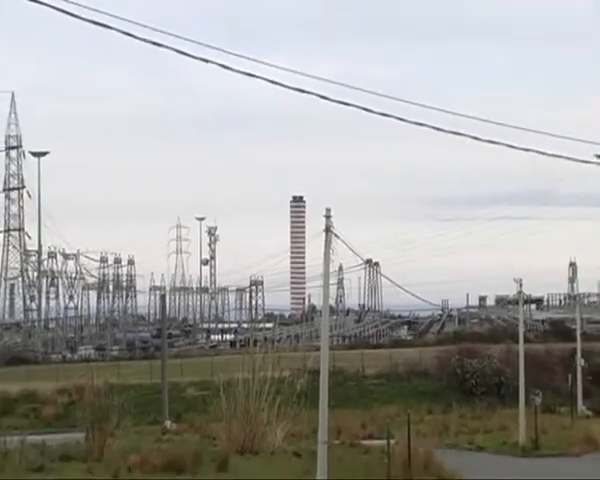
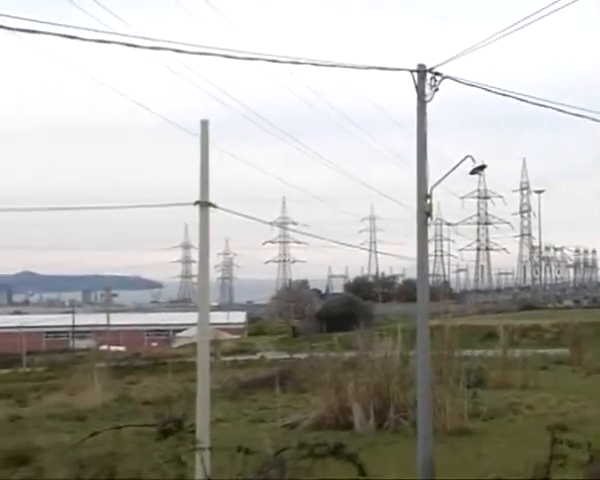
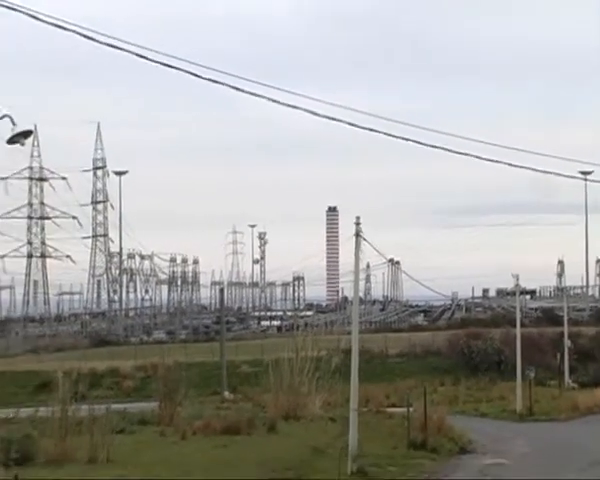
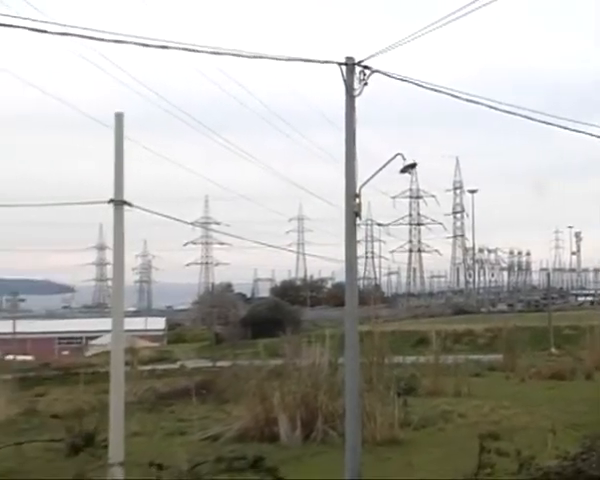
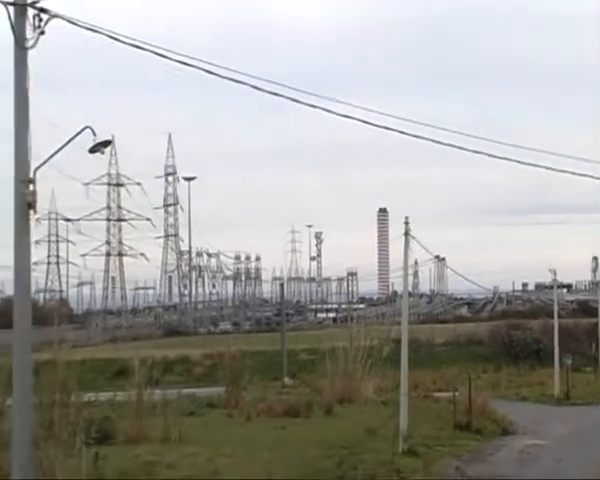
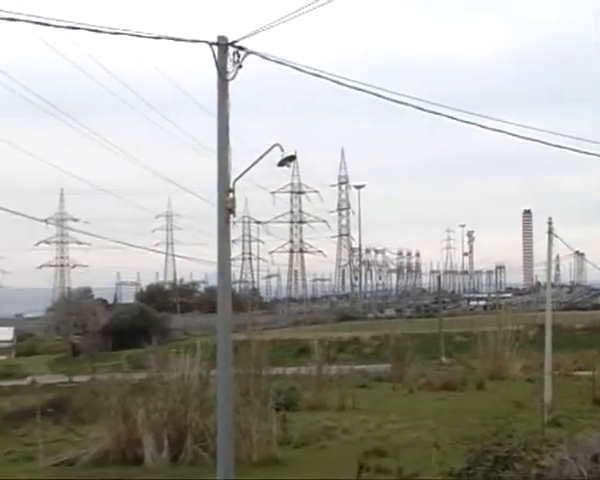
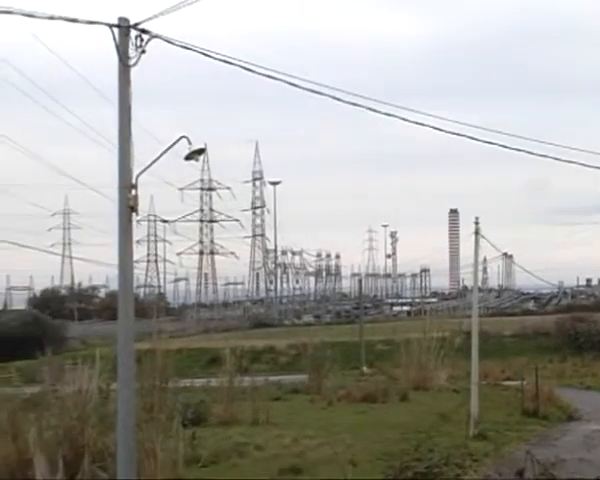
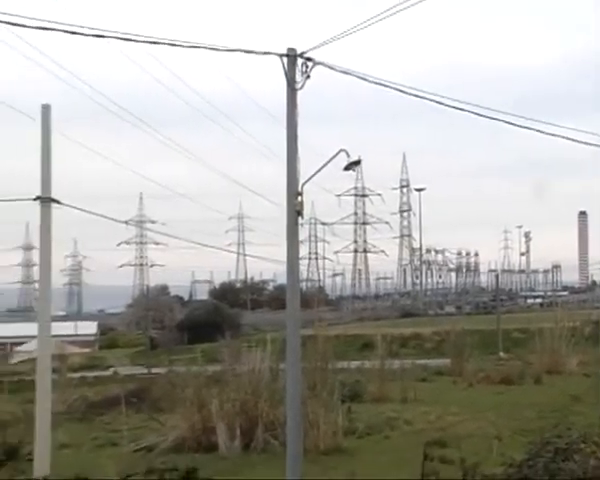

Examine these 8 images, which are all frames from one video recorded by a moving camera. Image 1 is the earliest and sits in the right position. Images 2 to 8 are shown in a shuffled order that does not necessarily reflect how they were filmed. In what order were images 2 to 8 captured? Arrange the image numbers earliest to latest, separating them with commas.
3, 5, 7, 6, 8, 4, 2
